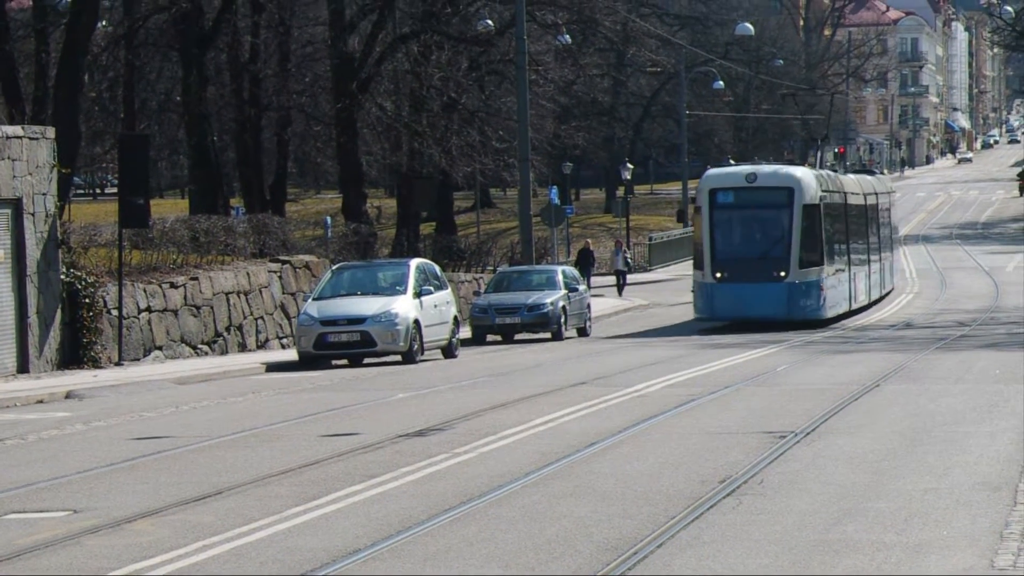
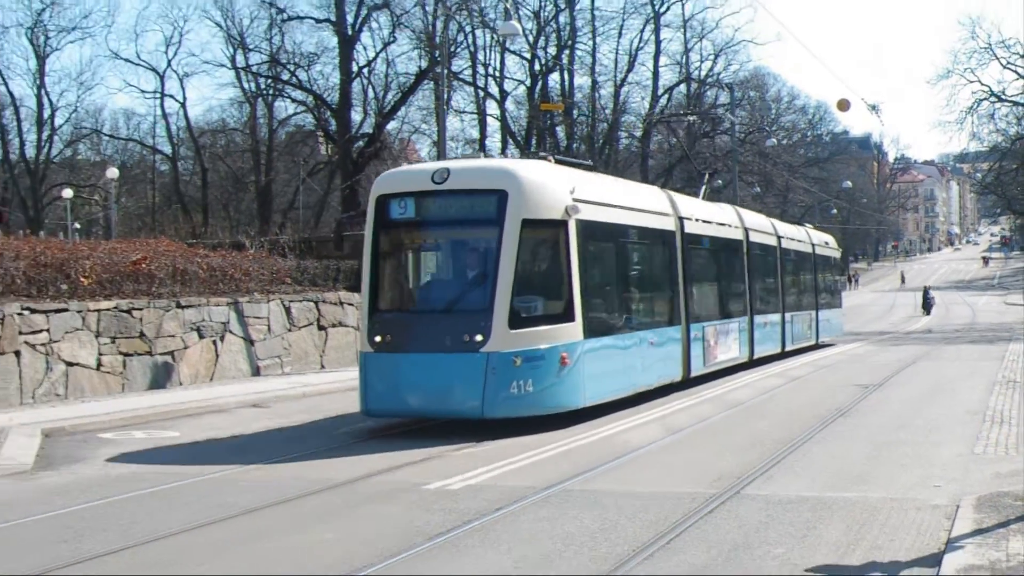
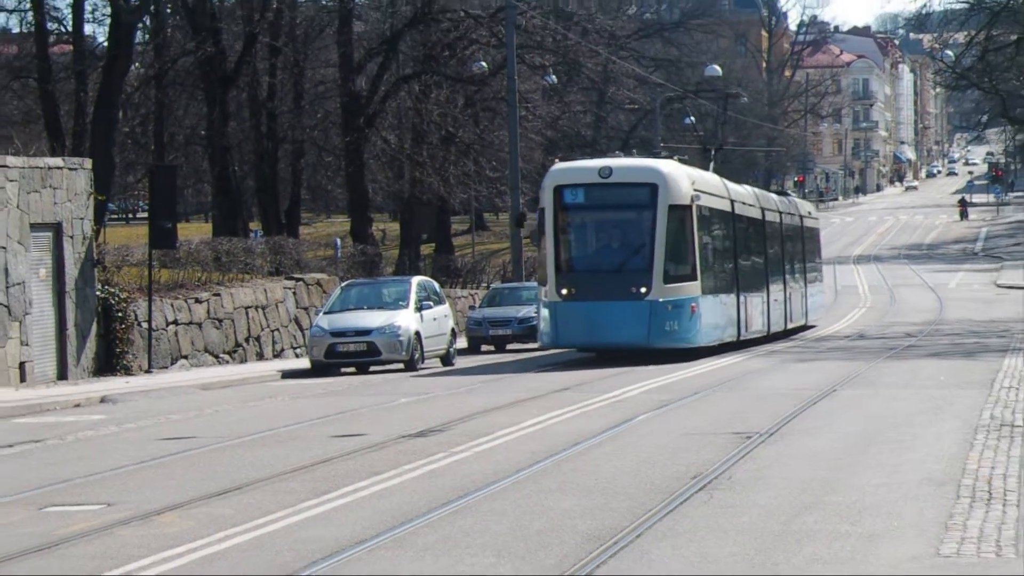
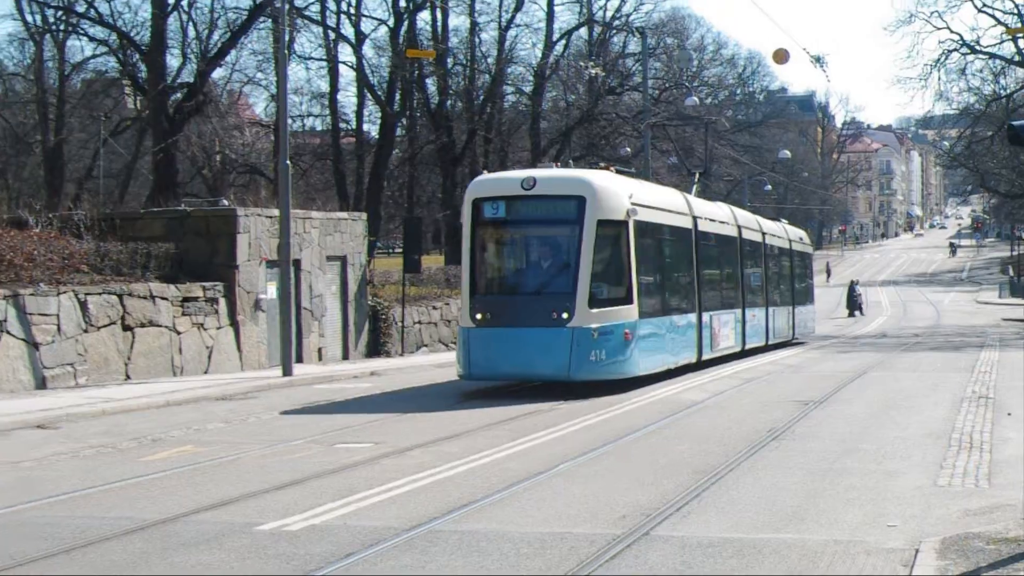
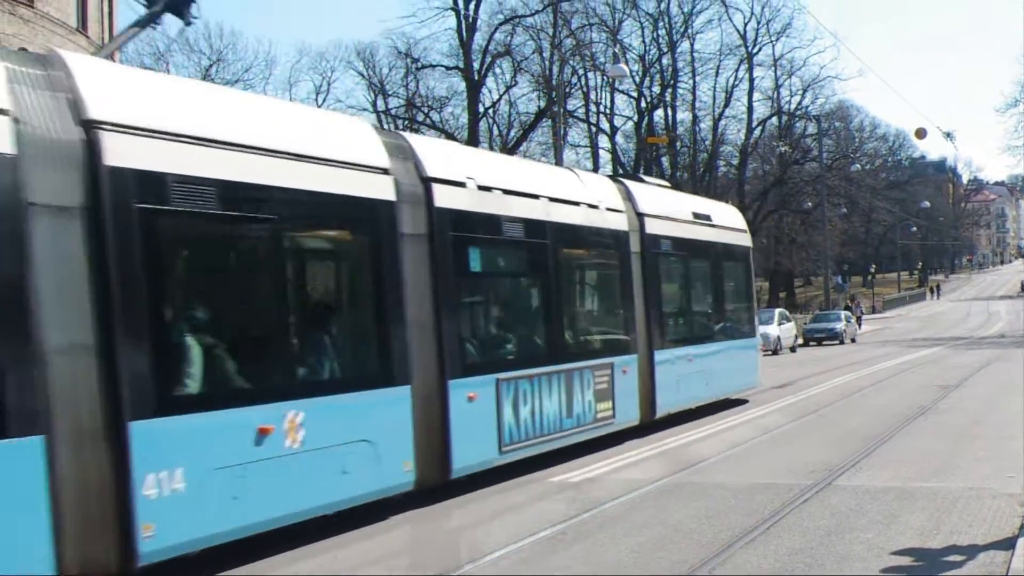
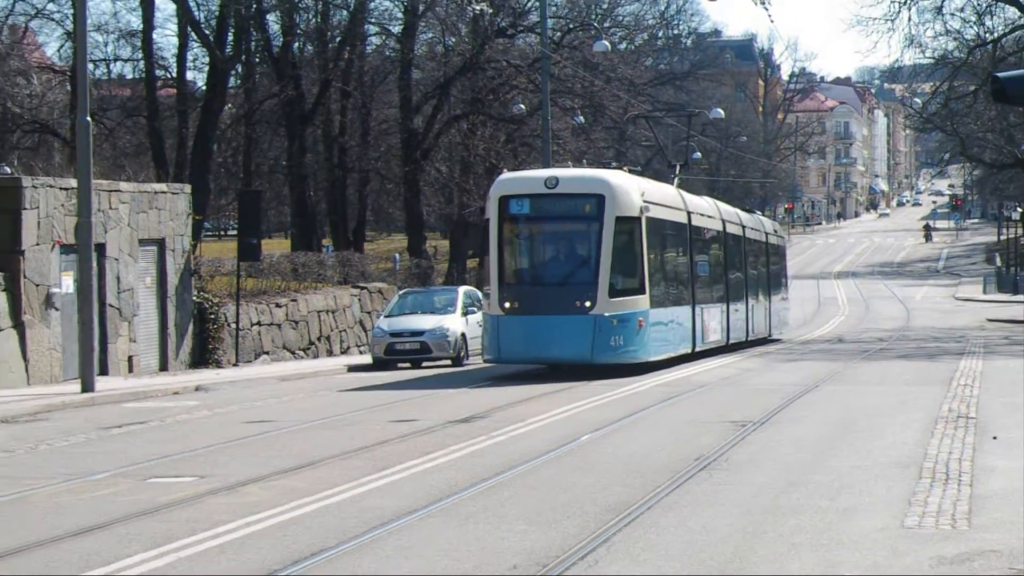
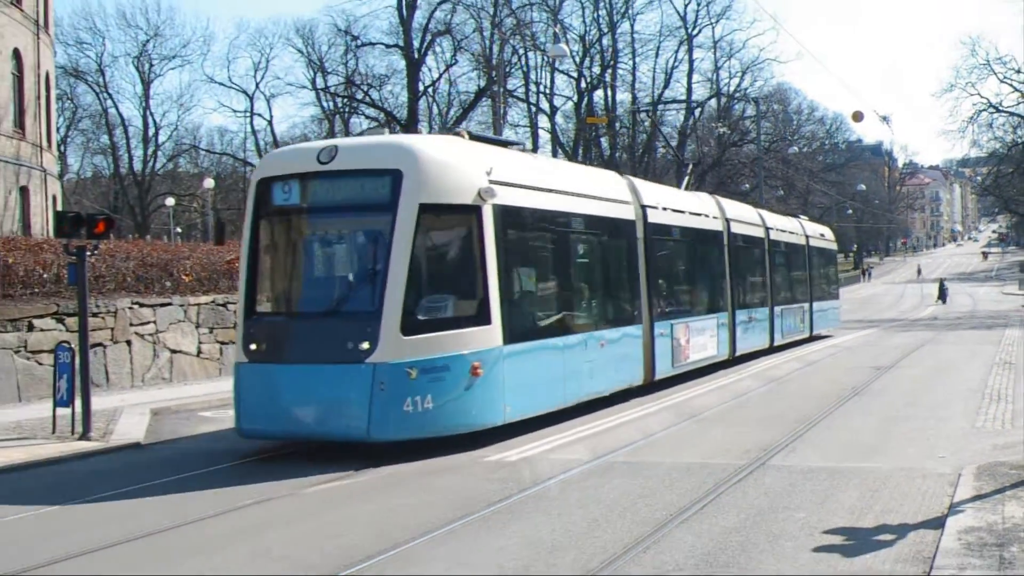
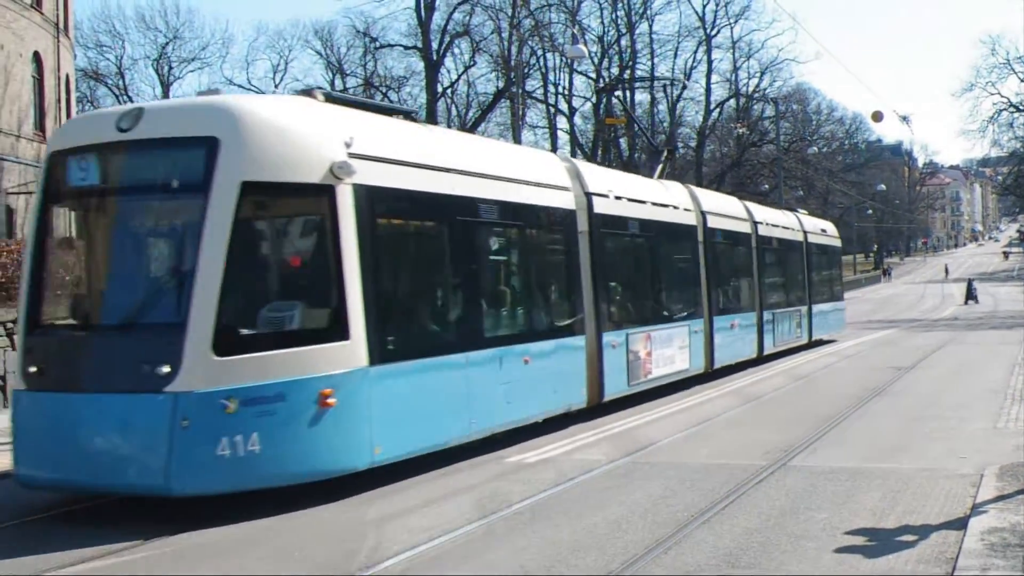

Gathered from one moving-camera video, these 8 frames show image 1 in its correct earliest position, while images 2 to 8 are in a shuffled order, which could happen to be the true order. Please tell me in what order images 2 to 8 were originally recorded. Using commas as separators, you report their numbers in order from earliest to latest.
3, 6, 4, 2, 7, 8, 5
